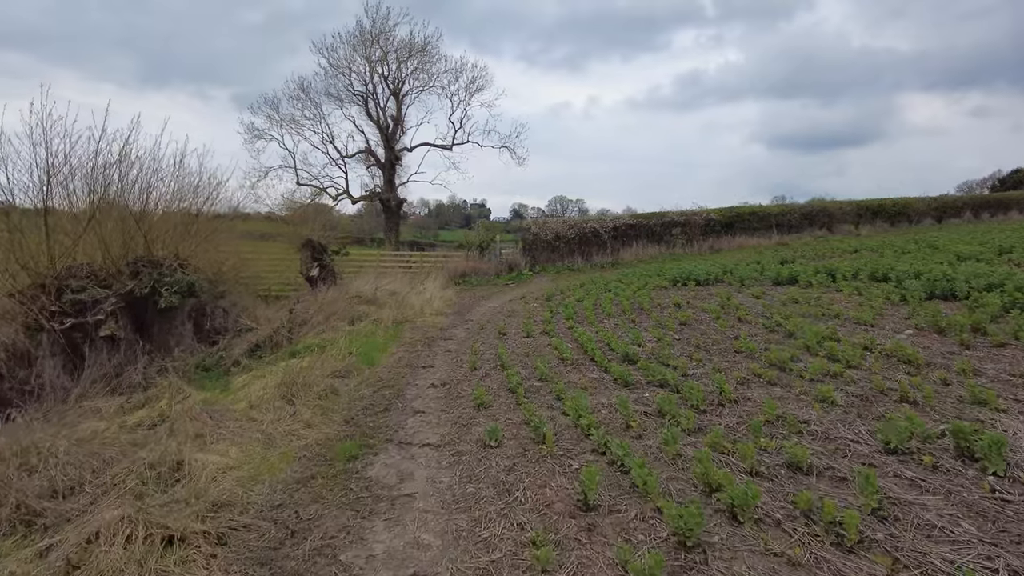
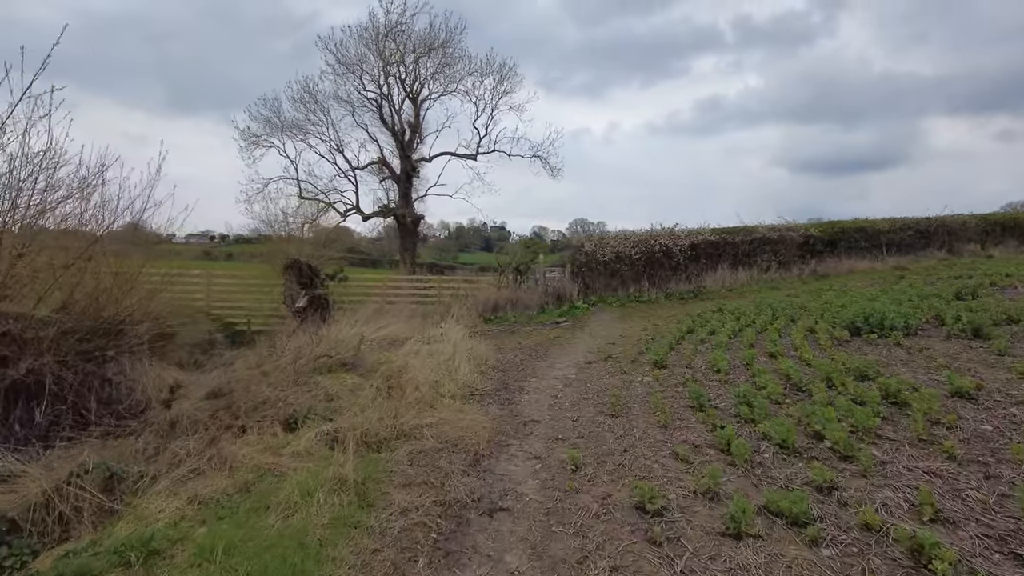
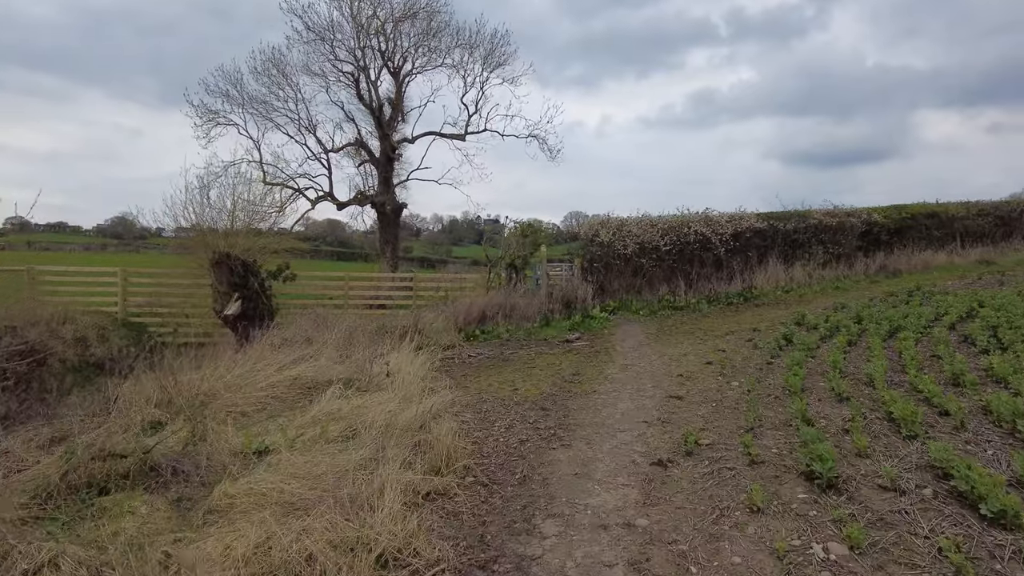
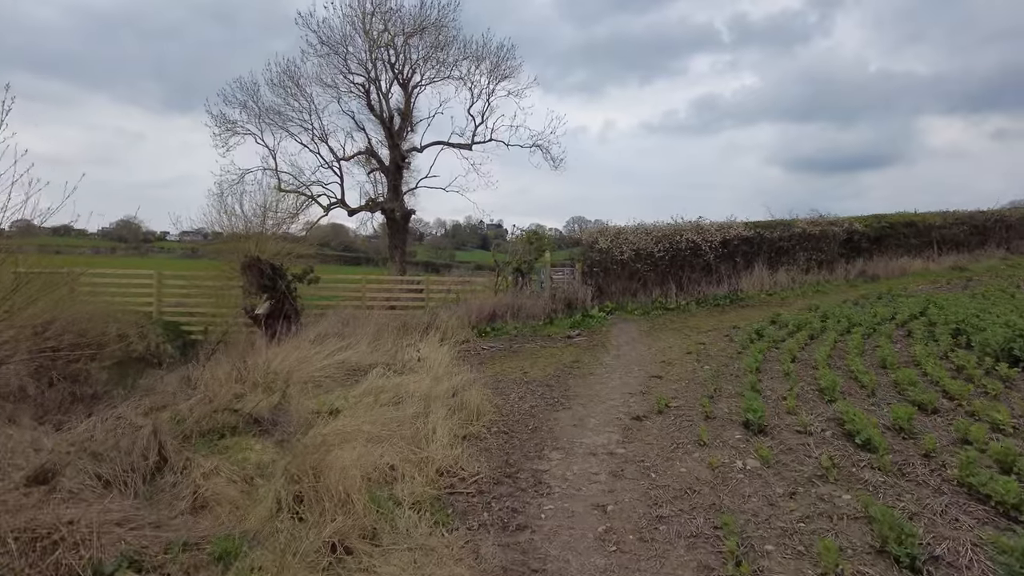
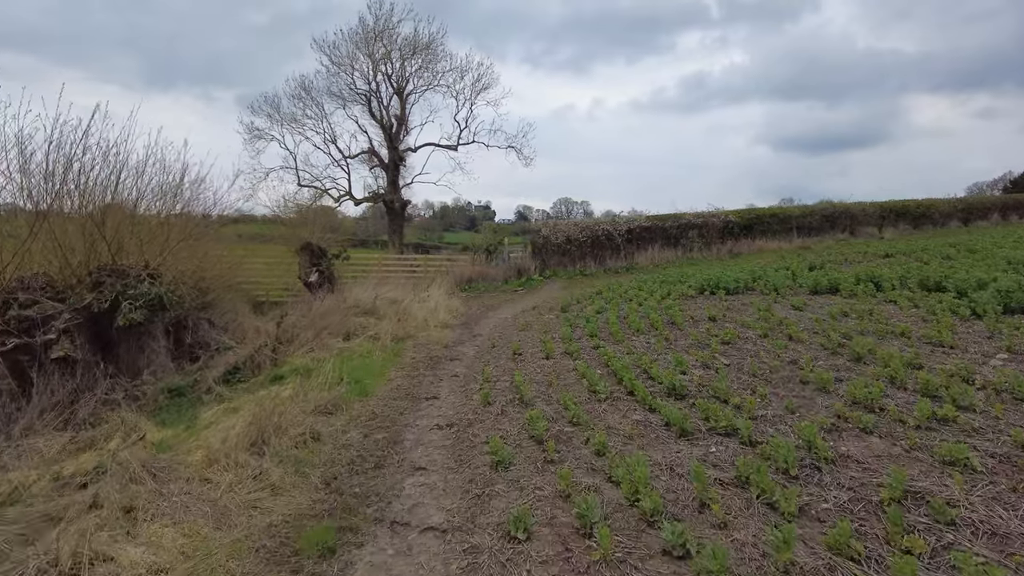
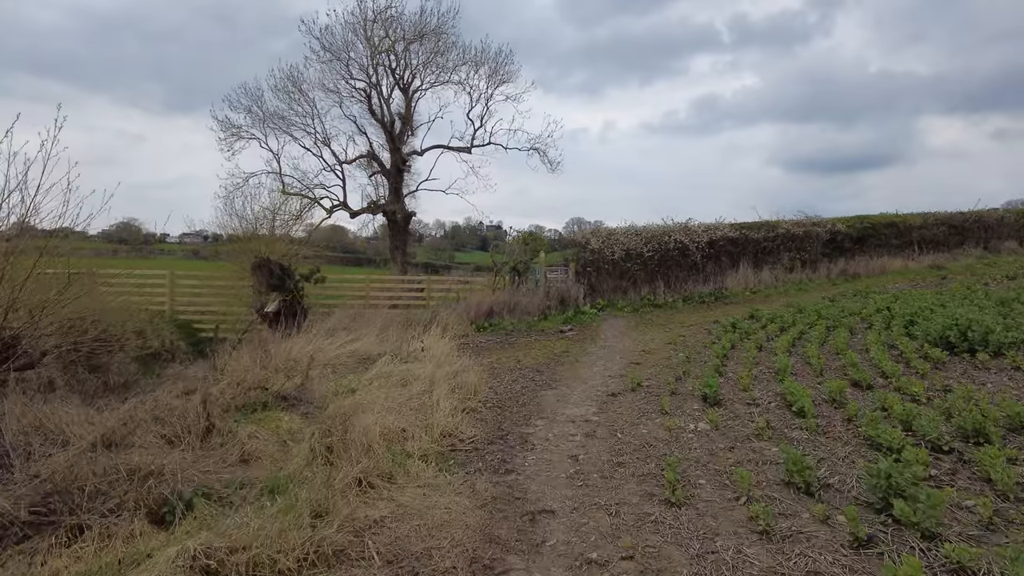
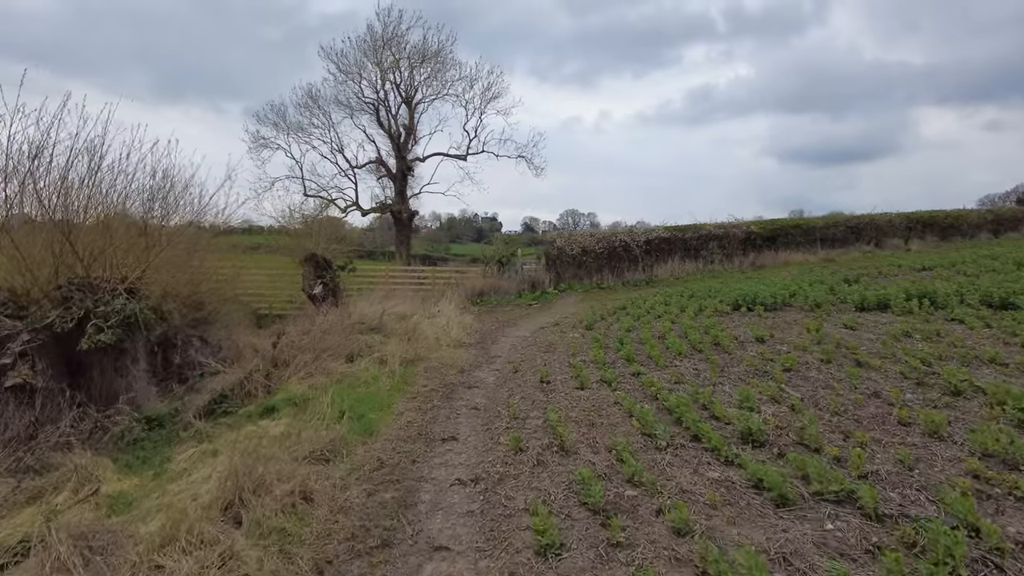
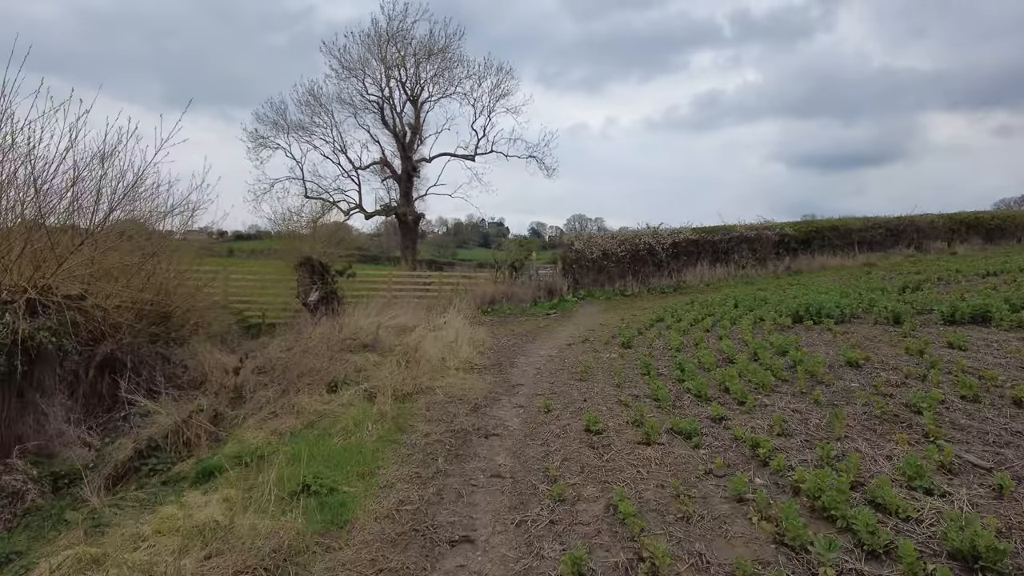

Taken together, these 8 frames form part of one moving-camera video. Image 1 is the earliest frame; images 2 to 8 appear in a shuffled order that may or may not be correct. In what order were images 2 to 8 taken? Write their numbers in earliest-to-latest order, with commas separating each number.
5, 7, 8, 2, 6, 4, 3
